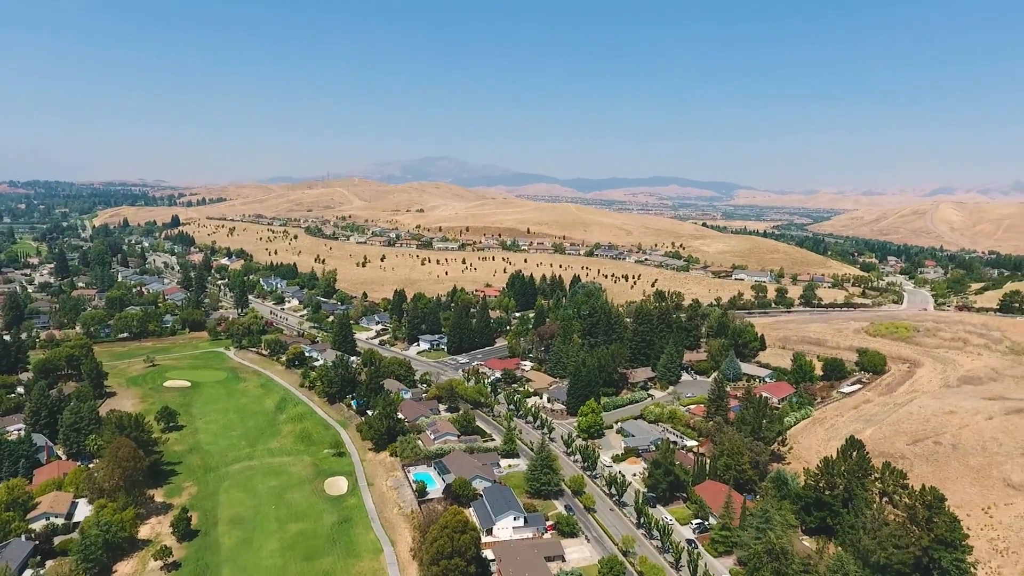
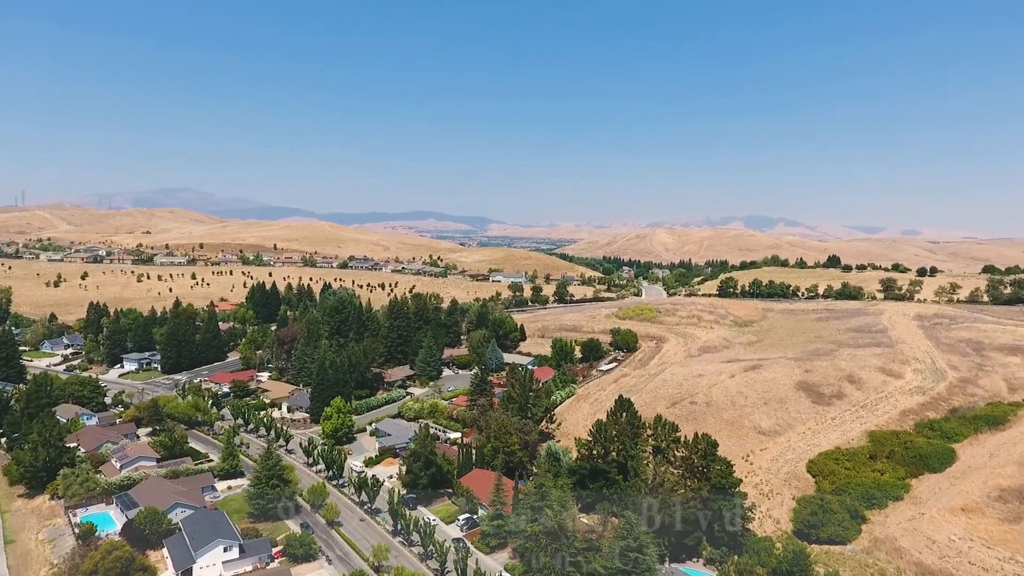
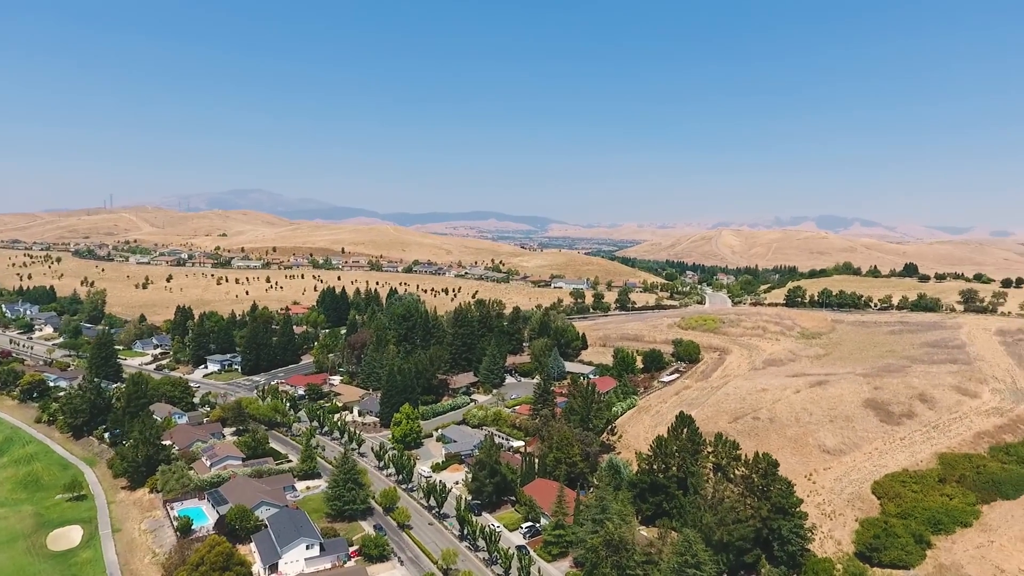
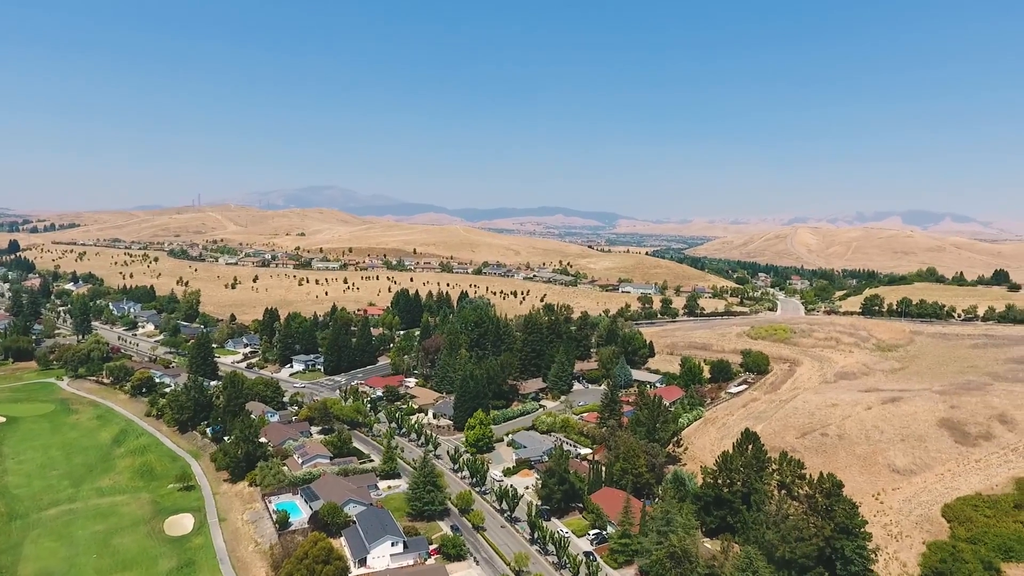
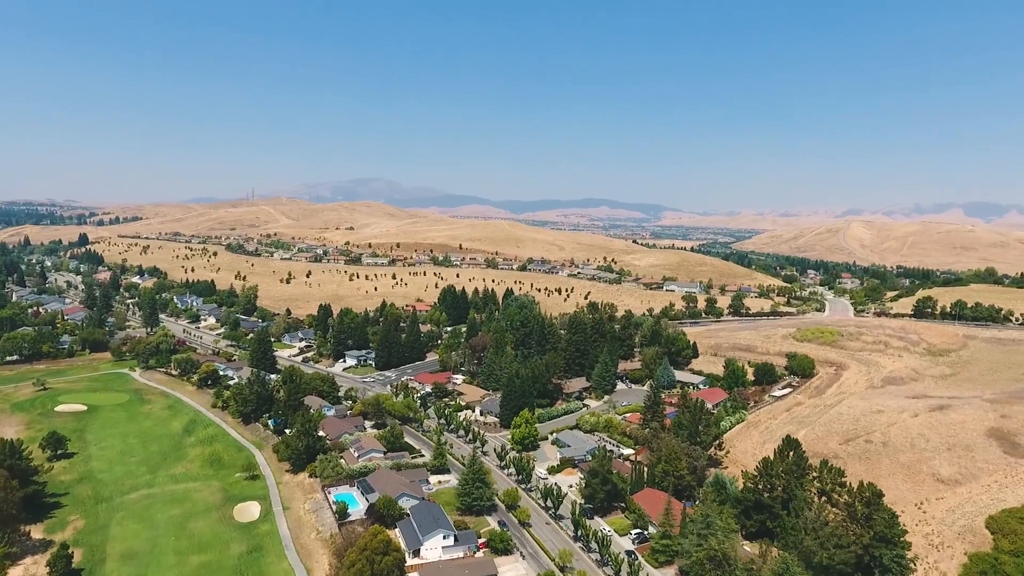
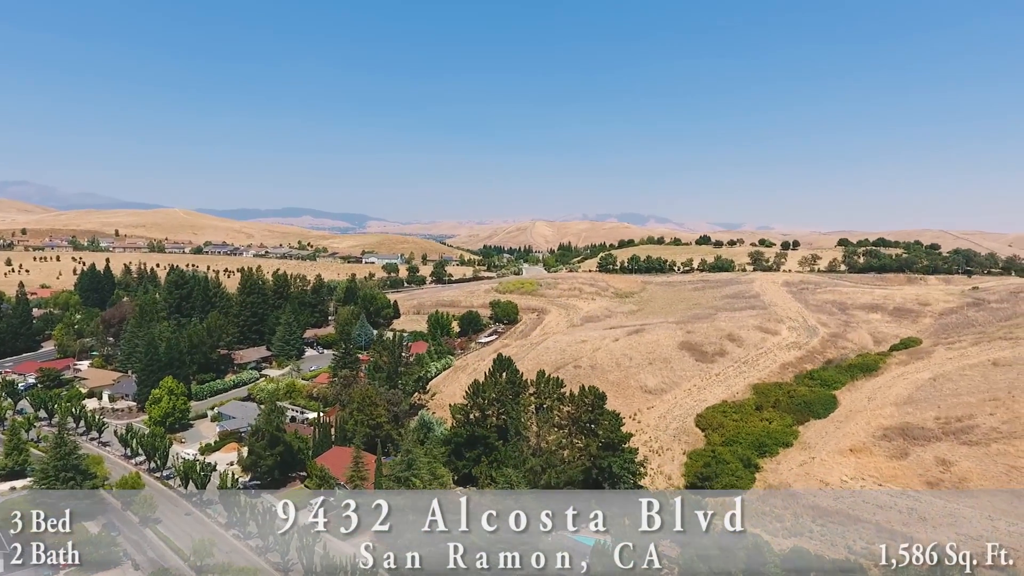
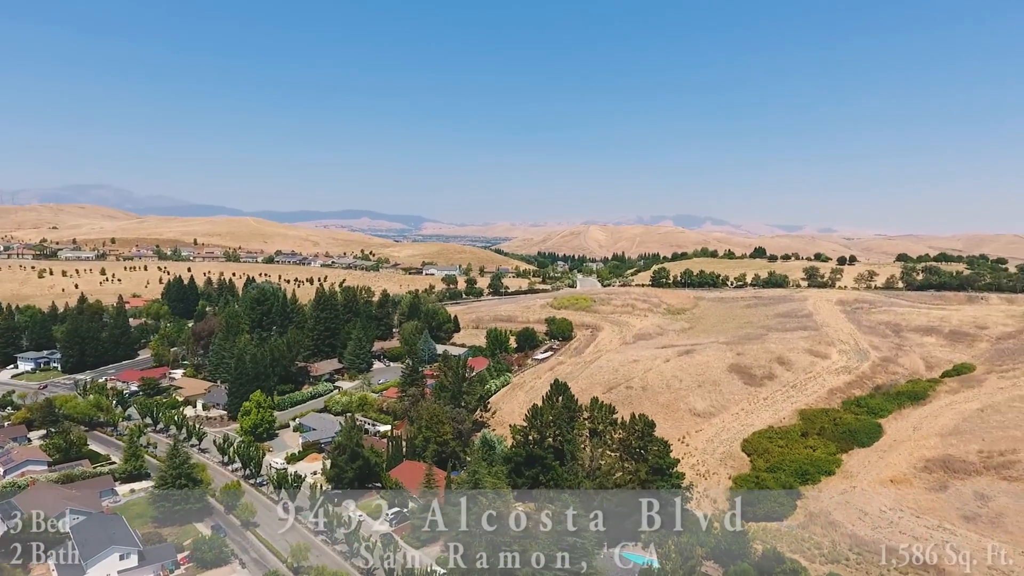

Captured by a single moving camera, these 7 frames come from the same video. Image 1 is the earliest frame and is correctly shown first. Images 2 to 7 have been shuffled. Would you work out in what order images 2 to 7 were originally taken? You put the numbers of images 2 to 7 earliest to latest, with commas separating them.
5, 4, 3, 2, 7, 6
